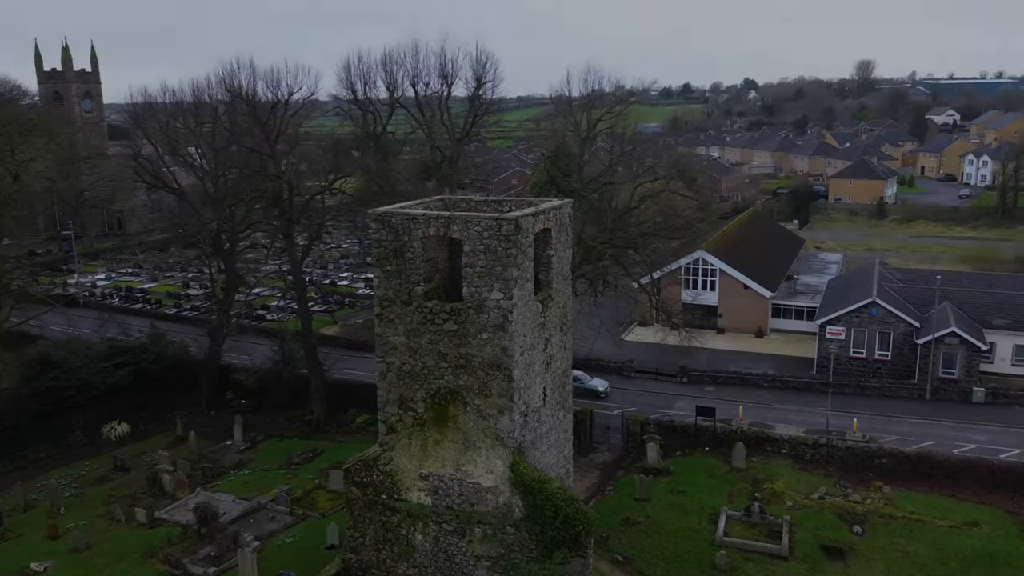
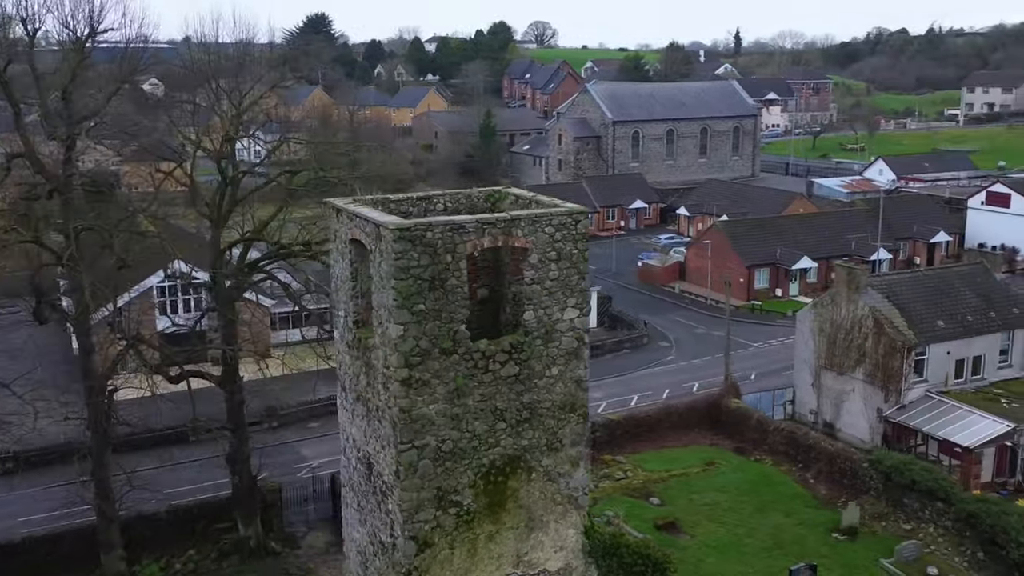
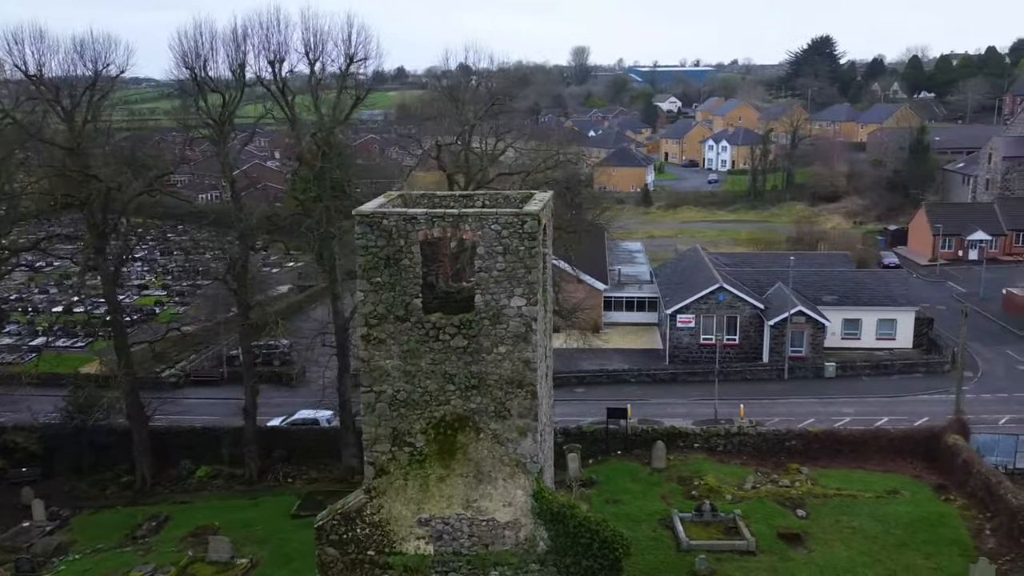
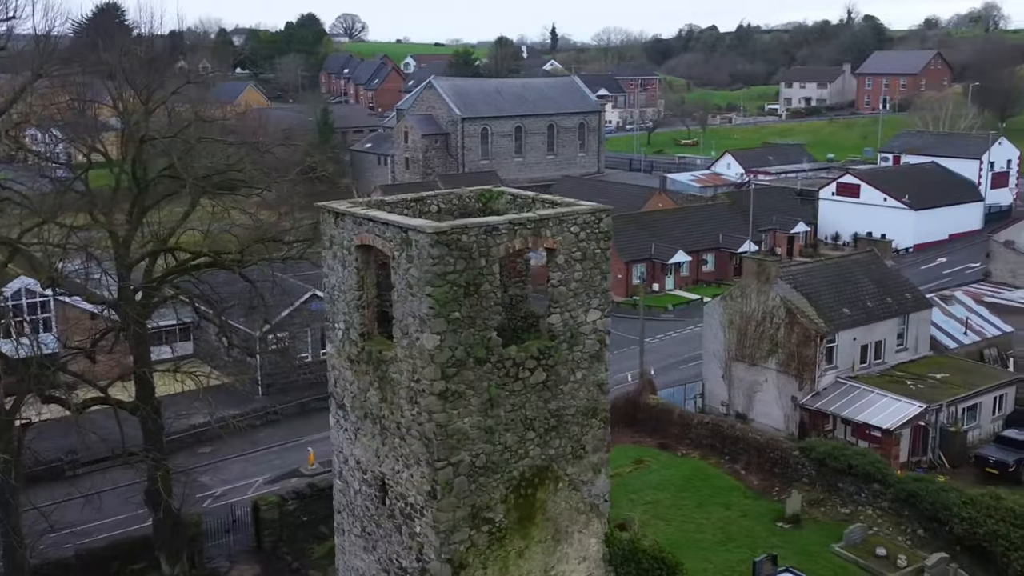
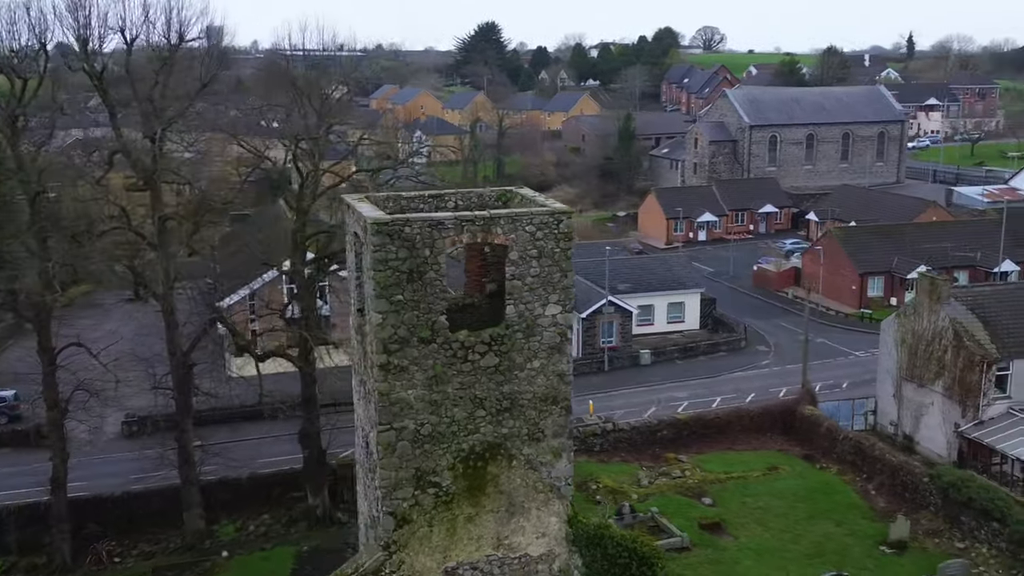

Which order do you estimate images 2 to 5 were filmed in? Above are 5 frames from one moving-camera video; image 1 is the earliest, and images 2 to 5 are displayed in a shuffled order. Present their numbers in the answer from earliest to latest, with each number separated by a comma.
3, 5, 2, 4
